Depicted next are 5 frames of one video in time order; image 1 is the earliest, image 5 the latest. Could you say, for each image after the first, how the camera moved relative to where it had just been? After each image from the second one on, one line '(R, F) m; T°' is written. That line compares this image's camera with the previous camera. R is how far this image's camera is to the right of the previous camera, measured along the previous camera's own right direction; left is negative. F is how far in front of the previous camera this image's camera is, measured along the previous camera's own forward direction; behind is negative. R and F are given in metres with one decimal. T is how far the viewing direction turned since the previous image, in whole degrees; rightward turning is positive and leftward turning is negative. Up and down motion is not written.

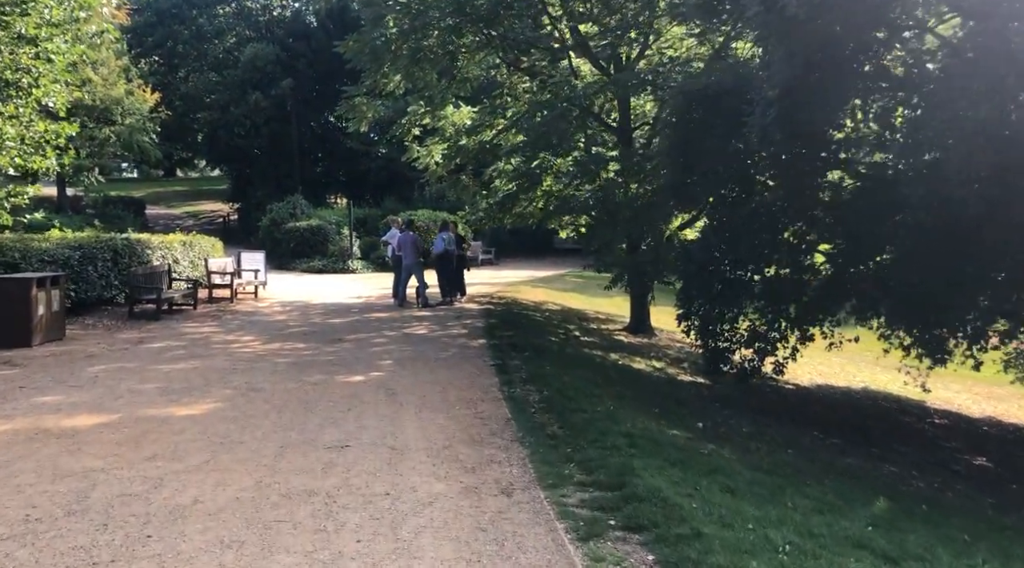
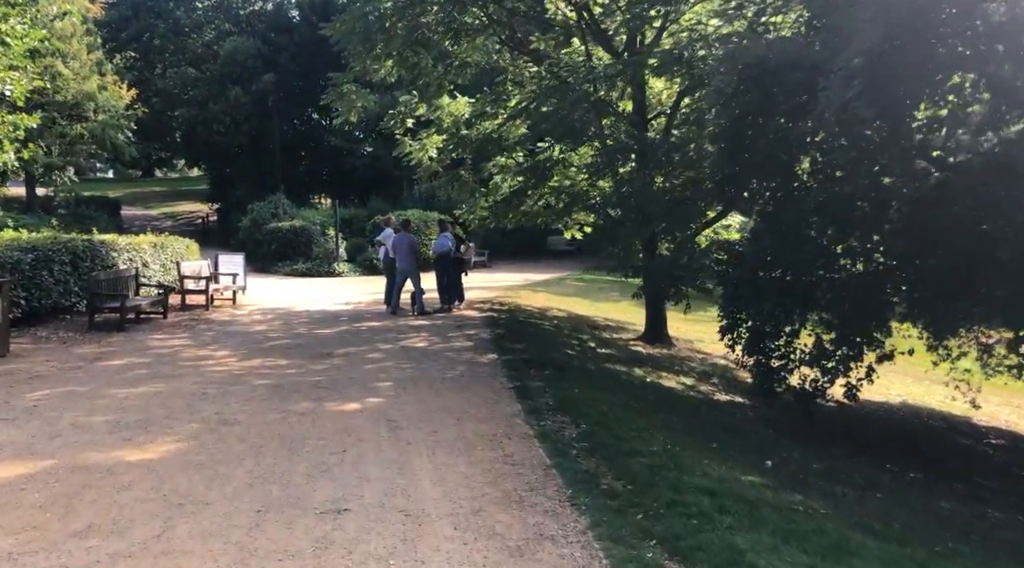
(-0.4, +1.6) m; +1°
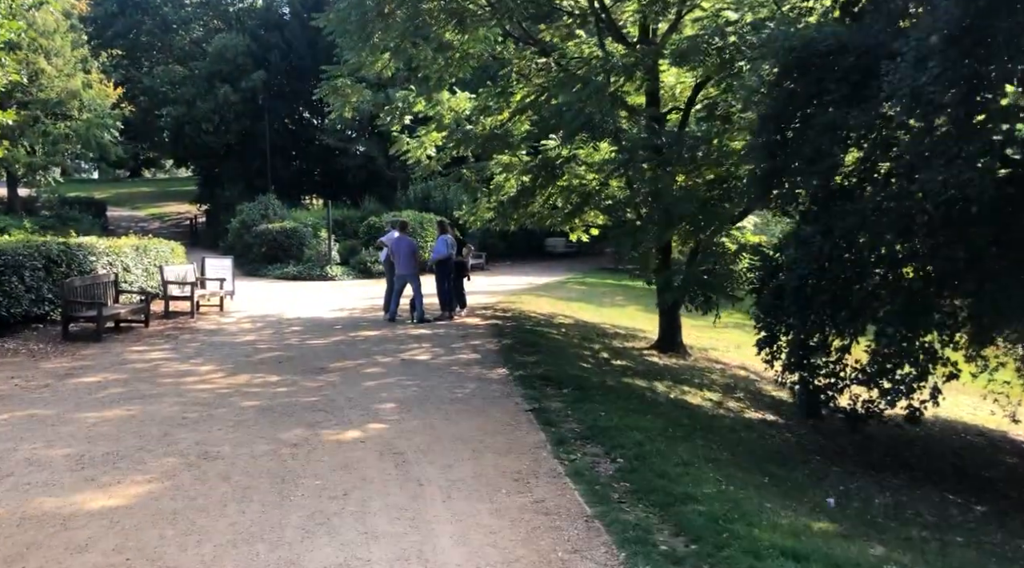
(-0.2, +1.0) m; +1°
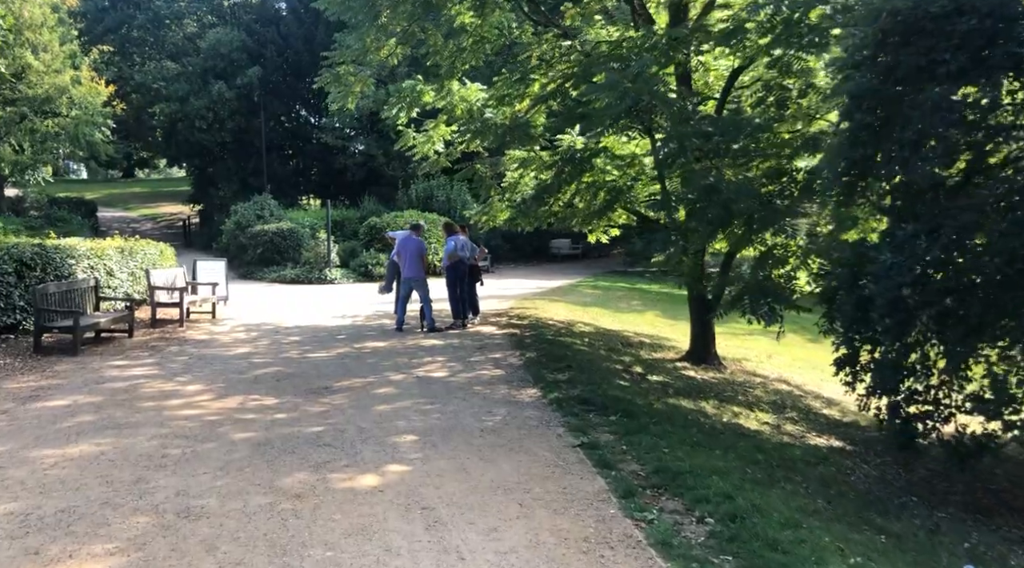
(-0.4, +1.3) m; 0°
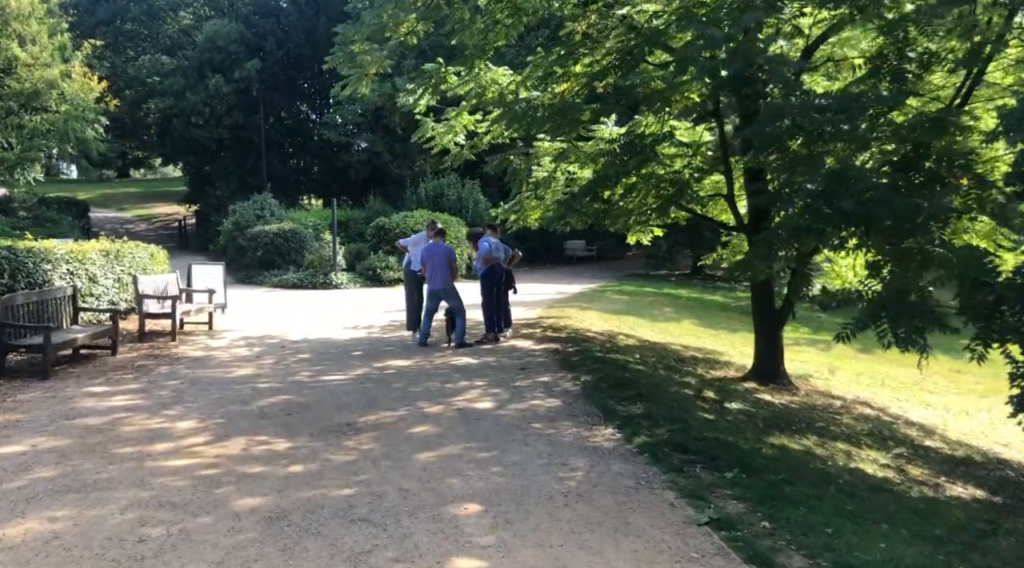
(-0.6, +1.8) m; 0°
